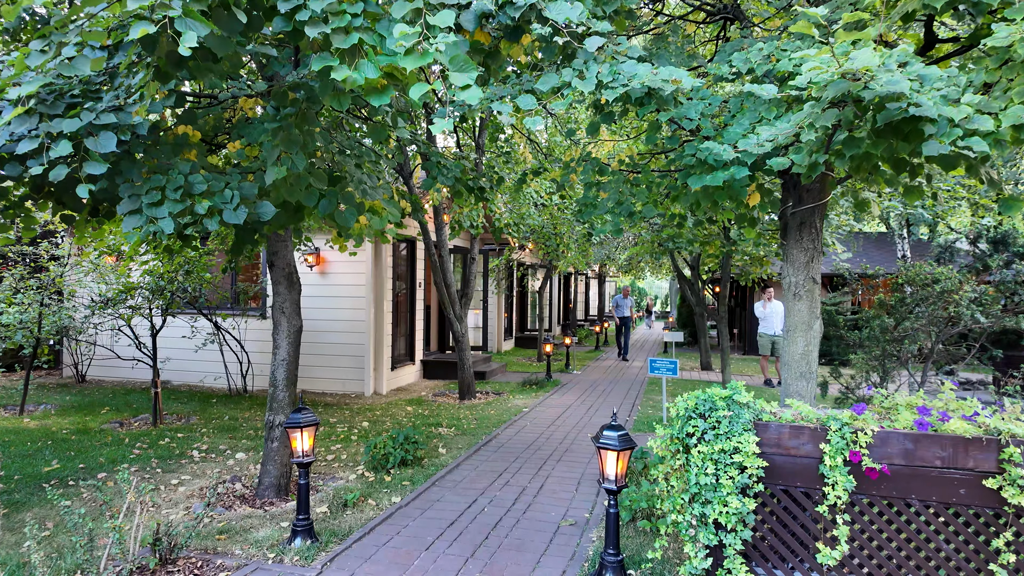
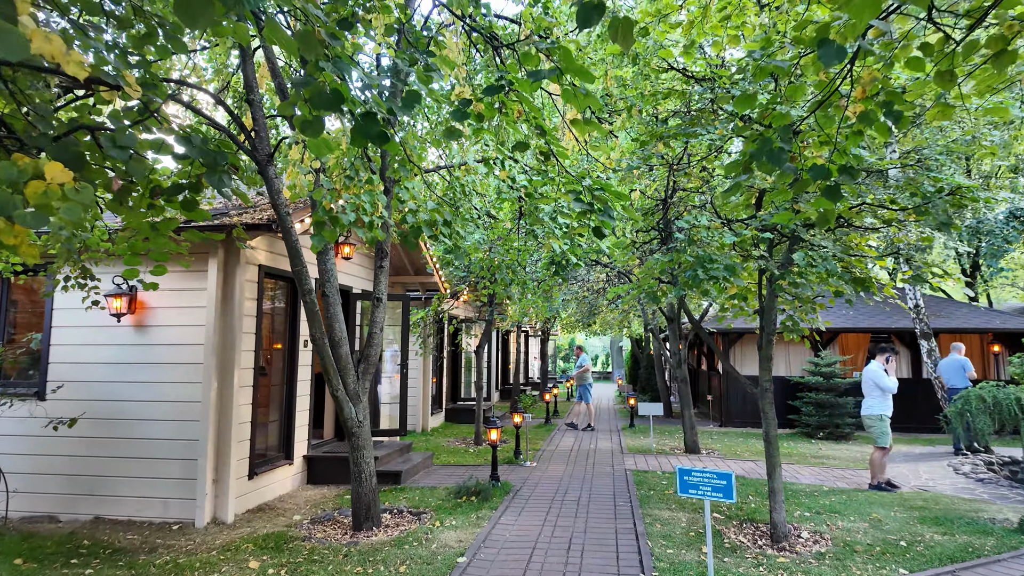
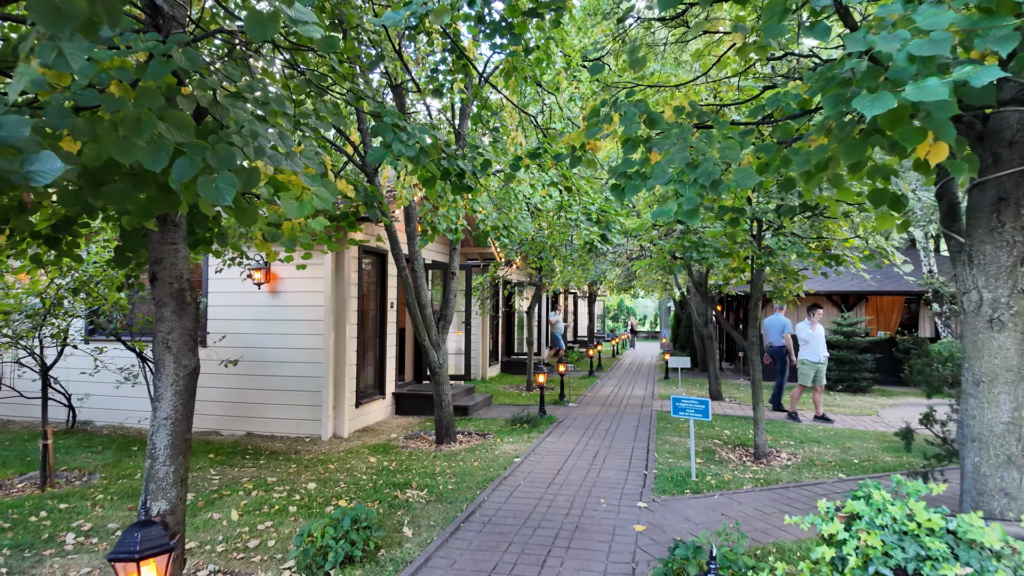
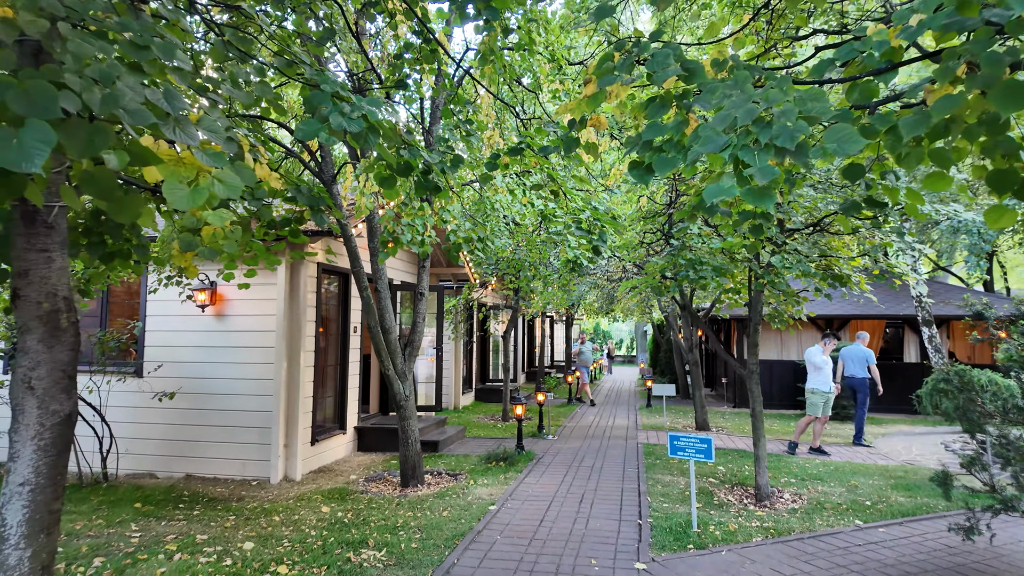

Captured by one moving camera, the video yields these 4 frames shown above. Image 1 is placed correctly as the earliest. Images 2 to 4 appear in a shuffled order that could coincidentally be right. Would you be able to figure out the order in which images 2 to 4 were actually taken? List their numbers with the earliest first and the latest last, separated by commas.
3, 4, 2
